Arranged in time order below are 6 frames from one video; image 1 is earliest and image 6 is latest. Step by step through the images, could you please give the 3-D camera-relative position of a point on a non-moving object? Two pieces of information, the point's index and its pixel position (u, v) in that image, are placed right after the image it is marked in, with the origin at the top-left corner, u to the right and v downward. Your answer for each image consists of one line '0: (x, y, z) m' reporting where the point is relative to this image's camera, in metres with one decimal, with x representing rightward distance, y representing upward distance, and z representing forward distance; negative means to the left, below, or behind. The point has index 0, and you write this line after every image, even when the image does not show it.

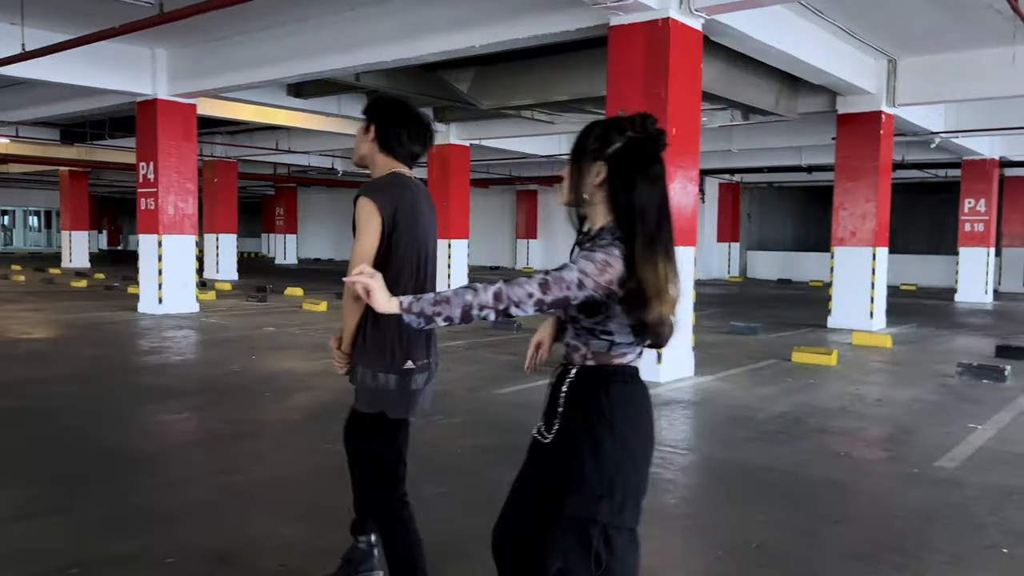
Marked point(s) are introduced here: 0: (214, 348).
0: (-3.1, -0.6, +8.2) m
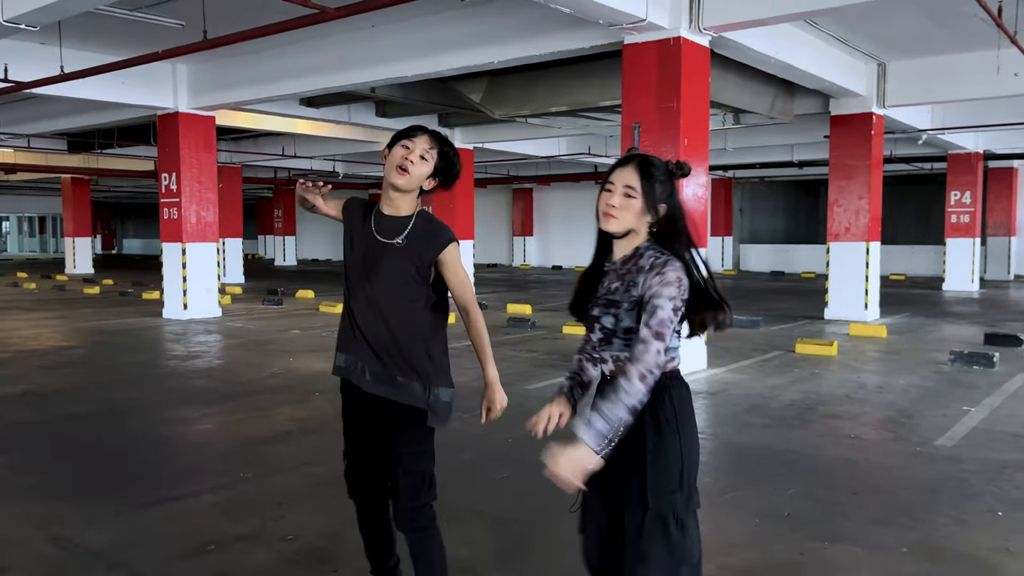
0: (-2.9, -0.7, +8.6) m
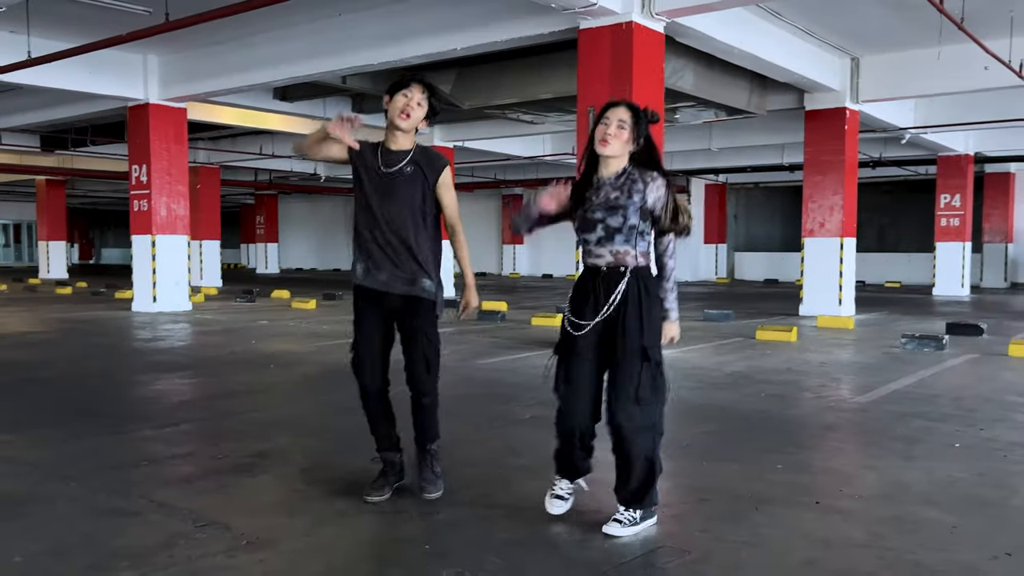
0: (-3.3, -0.5, +8.6) m
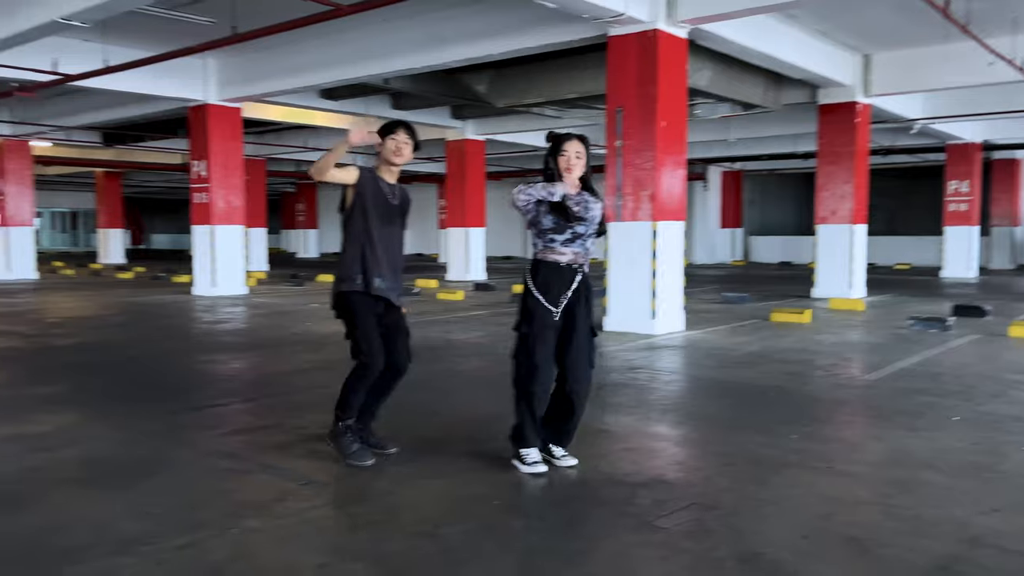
0: (-2.9, -0.4, +9.4) m
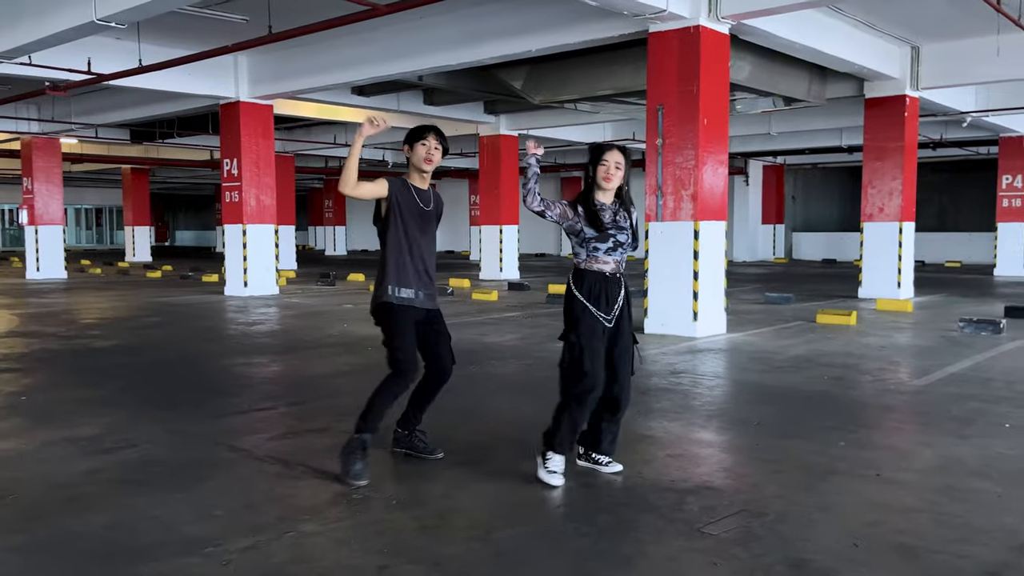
0: (-2.5, -0.4, +9.4) m
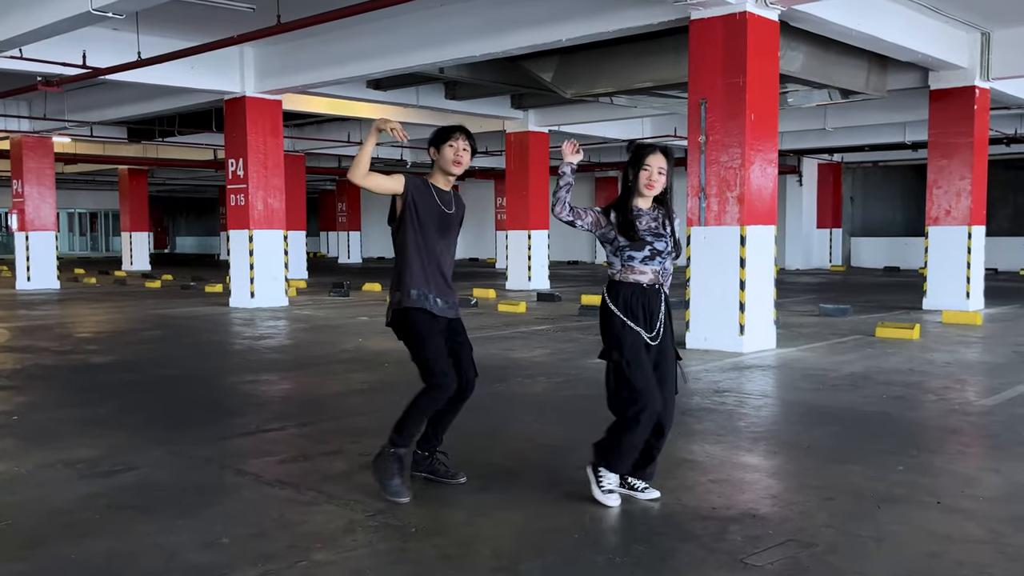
0: (-2.2, -0.5, +8.7) m
